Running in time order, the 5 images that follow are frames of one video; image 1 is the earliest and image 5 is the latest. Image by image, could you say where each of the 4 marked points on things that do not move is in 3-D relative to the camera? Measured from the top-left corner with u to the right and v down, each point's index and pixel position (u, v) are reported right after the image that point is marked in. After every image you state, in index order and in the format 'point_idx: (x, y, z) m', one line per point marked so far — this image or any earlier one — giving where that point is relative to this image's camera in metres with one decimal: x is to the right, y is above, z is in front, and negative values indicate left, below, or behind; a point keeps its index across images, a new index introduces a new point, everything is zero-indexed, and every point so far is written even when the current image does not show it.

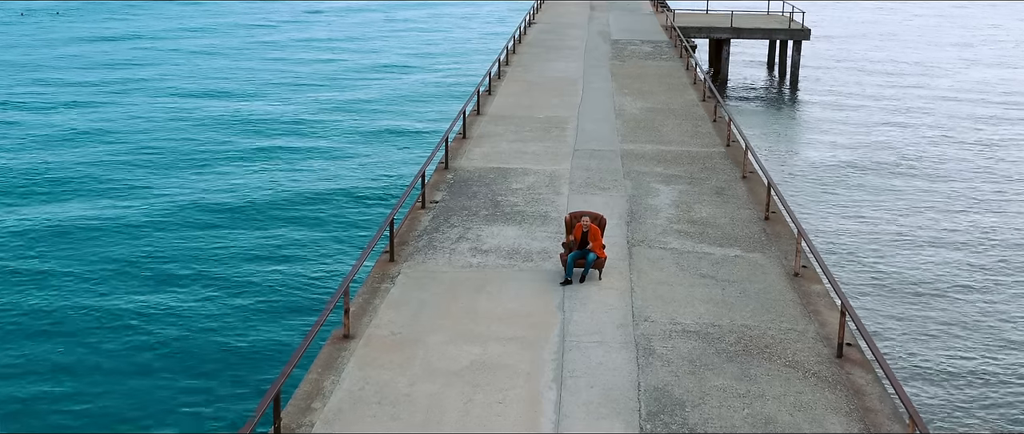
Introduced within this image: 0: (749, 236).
0: (+2.8, -0.2, +16.1) m
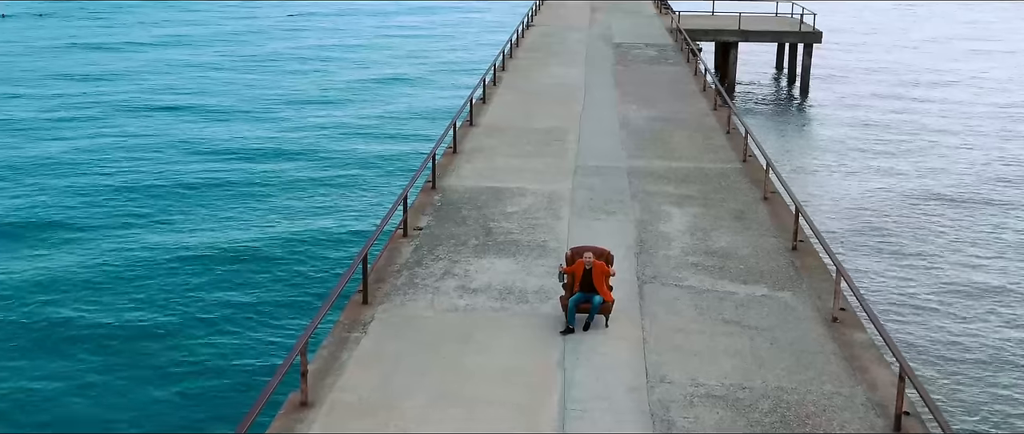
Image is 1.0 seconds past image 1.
0: (+2.7, -0.5, +14.1) m
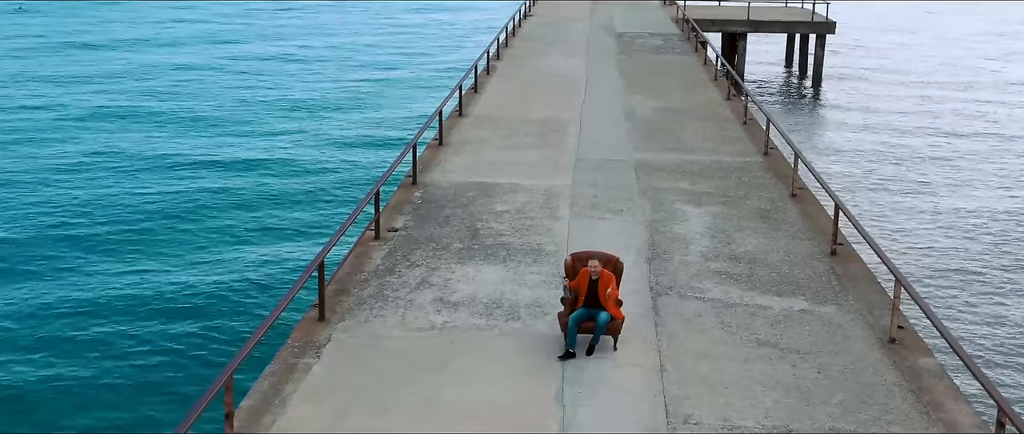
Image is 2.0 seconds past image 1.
0: (+2.6, -0.5, +11.9) m
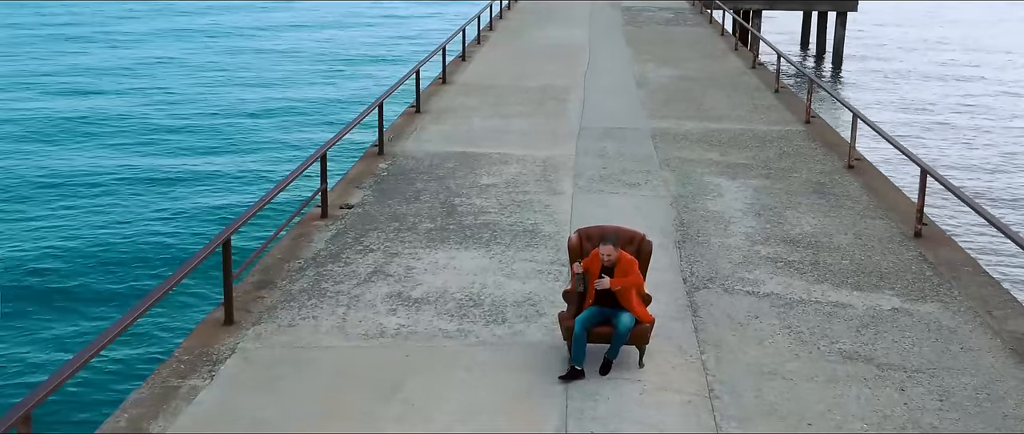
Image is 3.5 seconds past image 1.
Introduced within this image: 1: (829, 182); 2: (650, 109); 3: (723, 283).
0: (+2.5, -0.3, +8.9) m
1: (+2.7, +0.3, +11.7) m
2: (+1.6, +1.2, +15.8) m
3: (+1.3, -0.4, +8.4) m
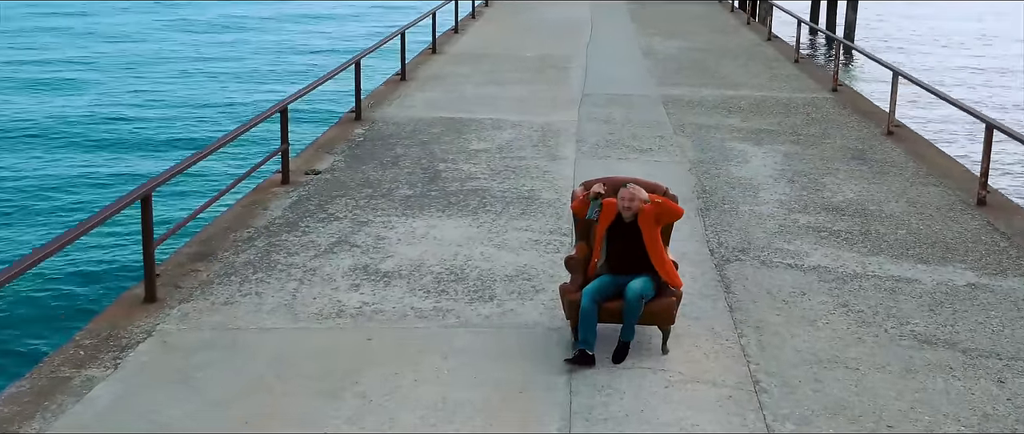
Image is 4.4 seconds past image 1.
0: (+2.5, -0.1, +7.4) m
1: (+2.7, +0.5, +10.3) m
2: (+1.5, +1.5, +14.3) m
3: (+1.3, -0.2, +7.0) m
